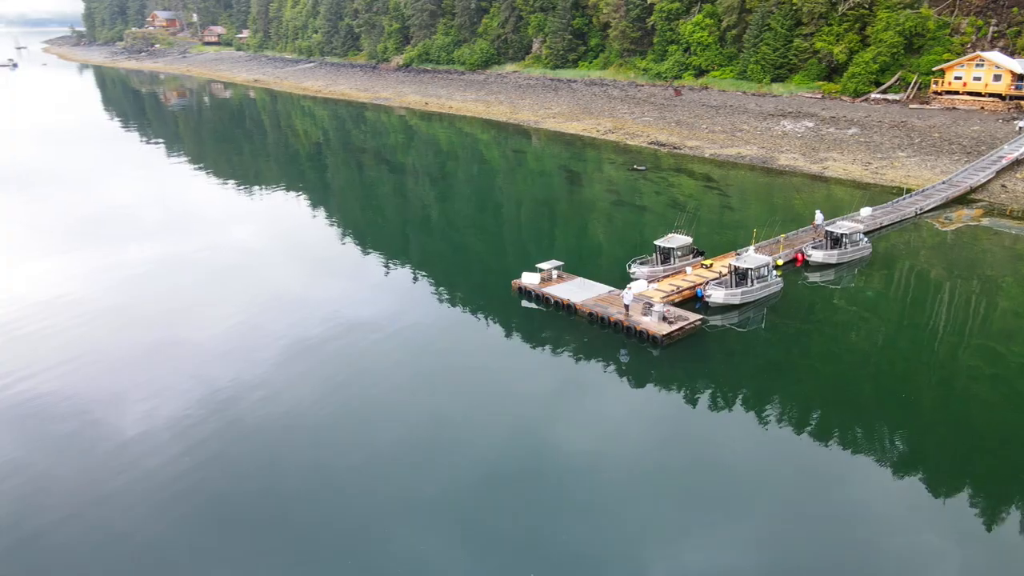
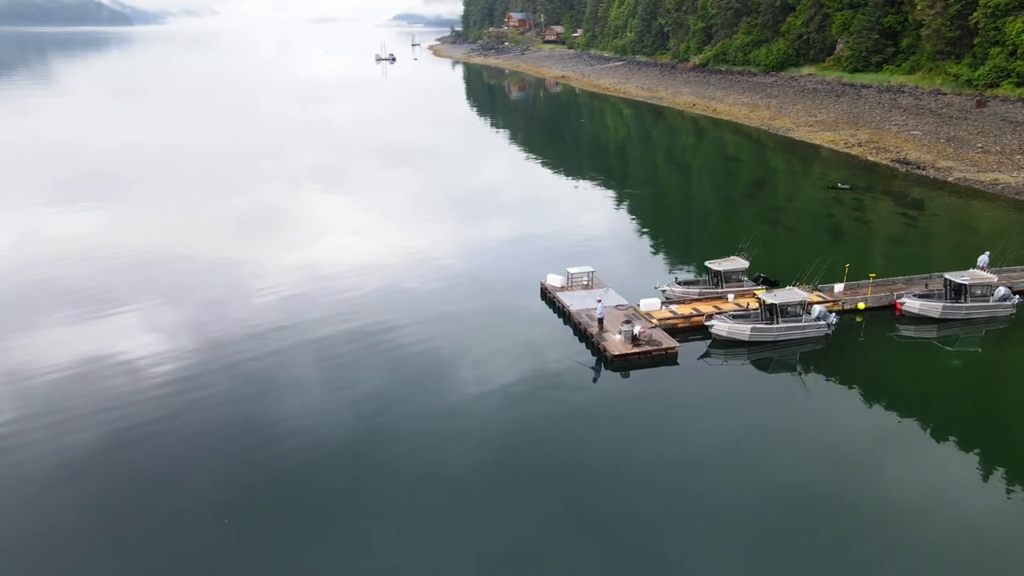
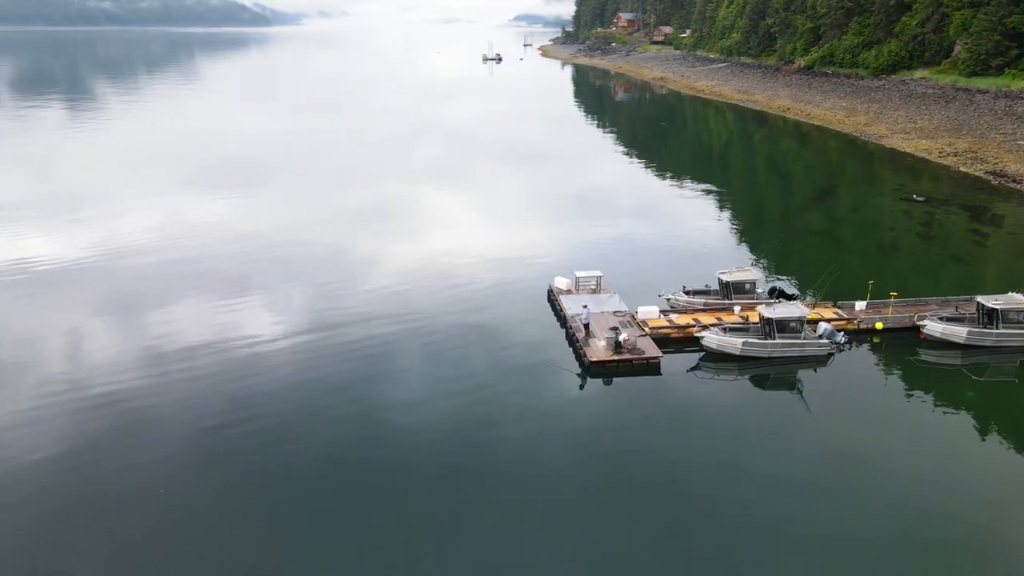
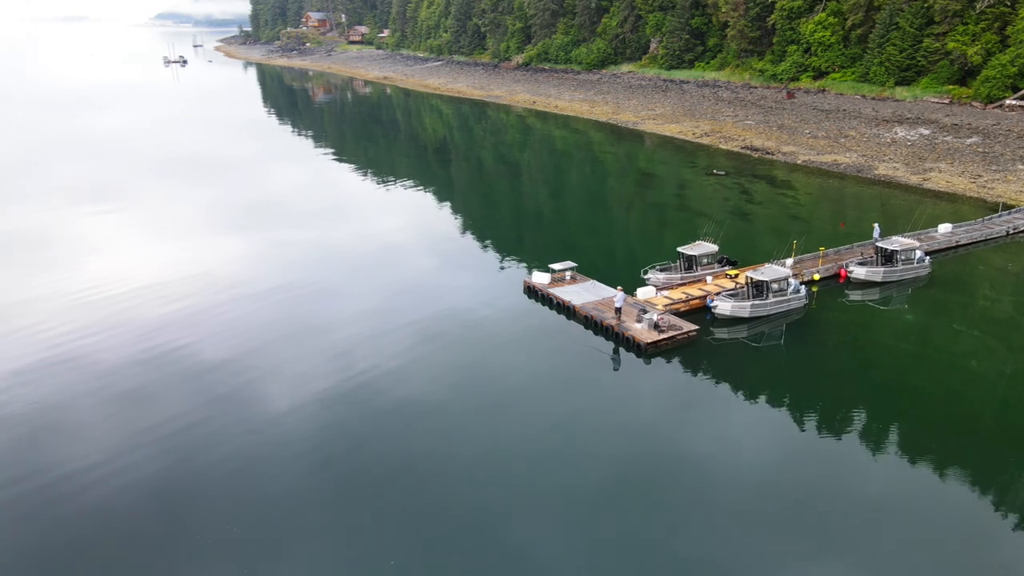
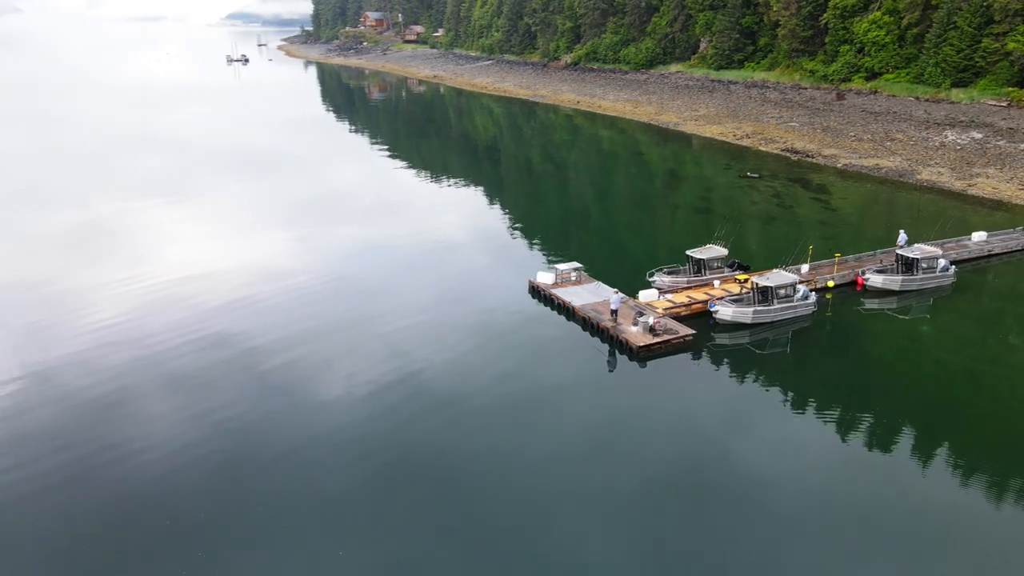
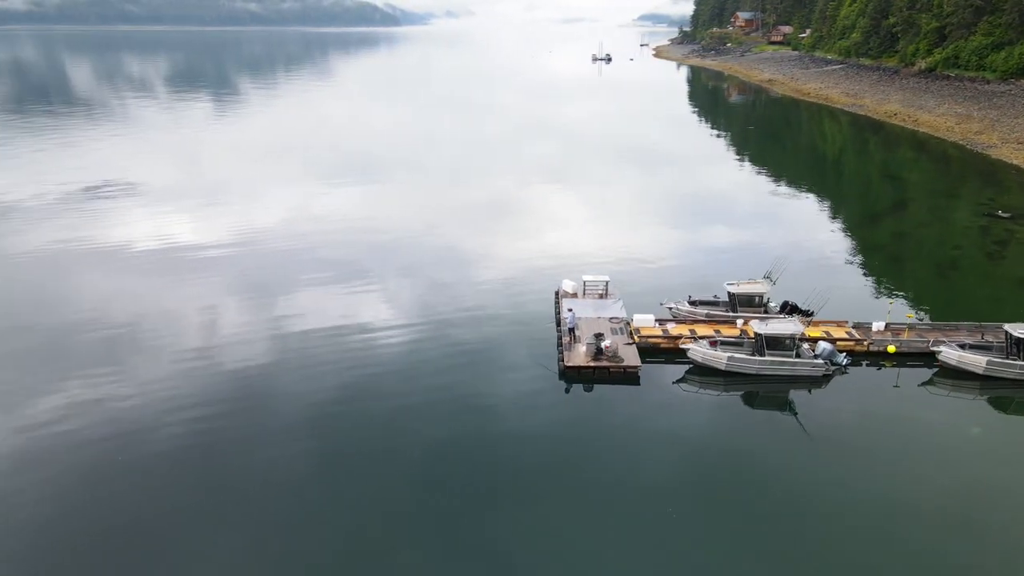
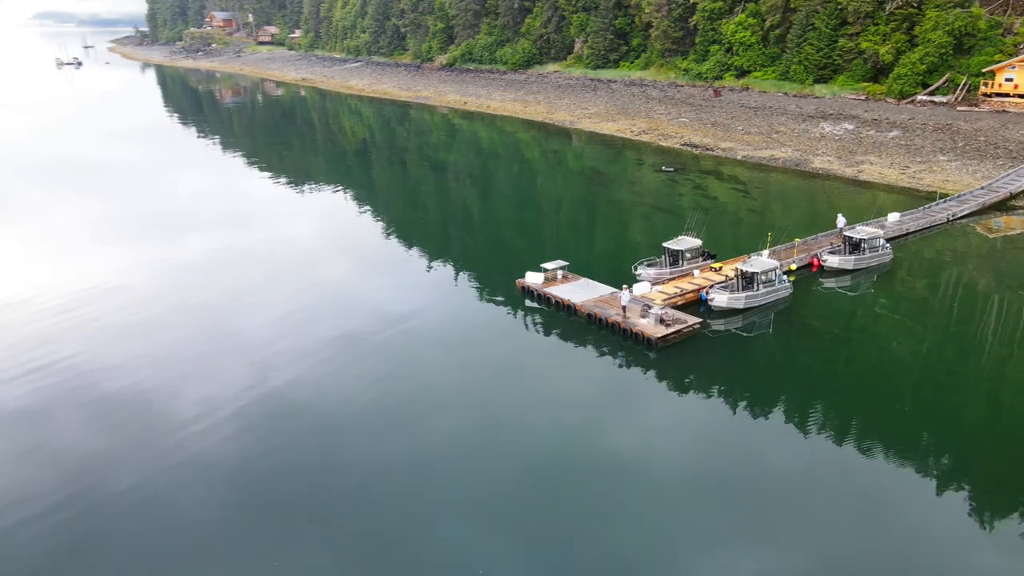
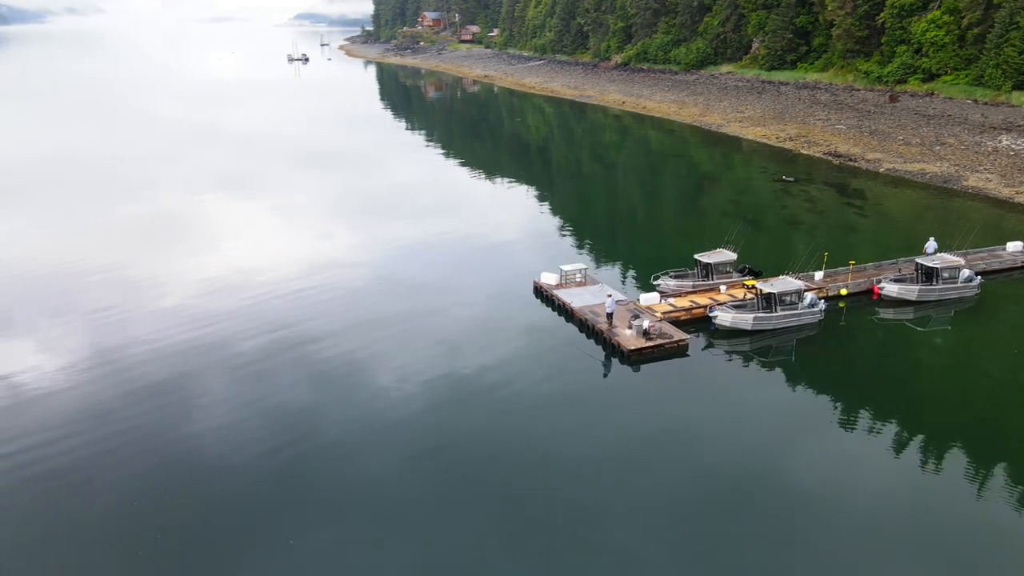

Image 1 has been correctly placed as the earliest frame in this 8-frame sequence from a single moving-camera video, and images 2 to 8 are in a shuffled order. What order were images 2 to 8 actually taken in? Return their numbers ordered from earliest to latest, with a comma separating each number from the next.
7, 4, 5, 8, 2, 3, 6
